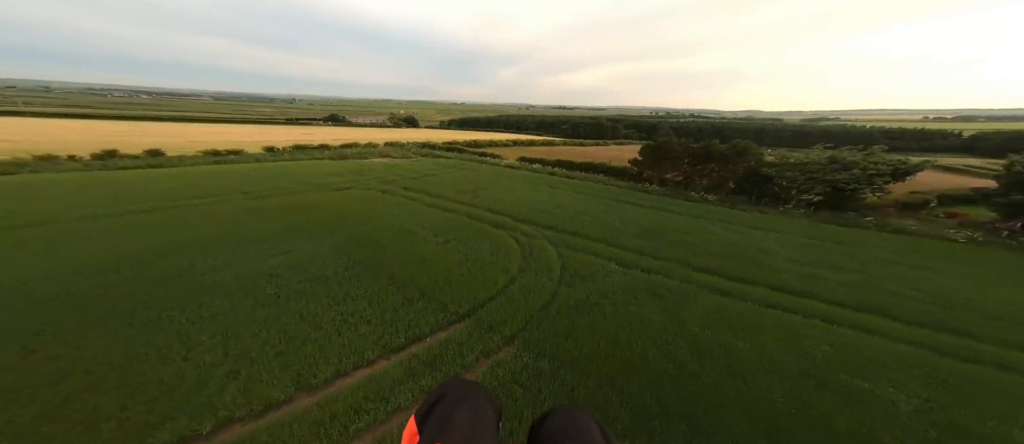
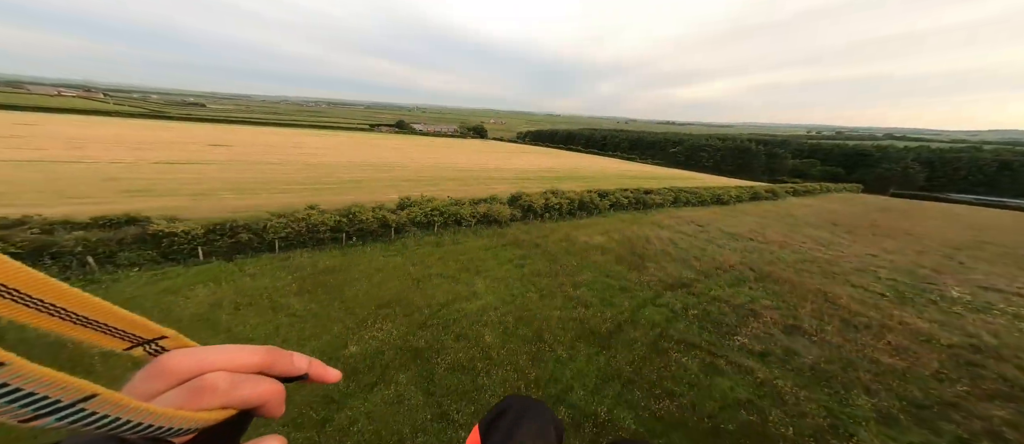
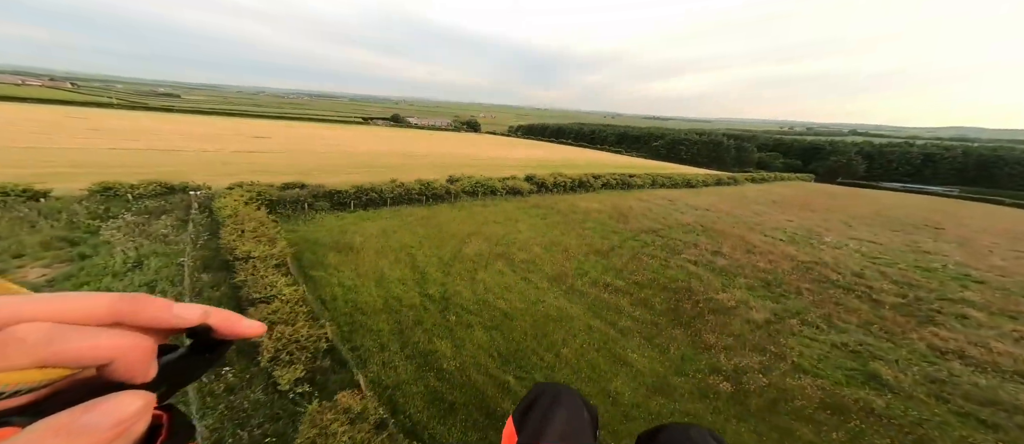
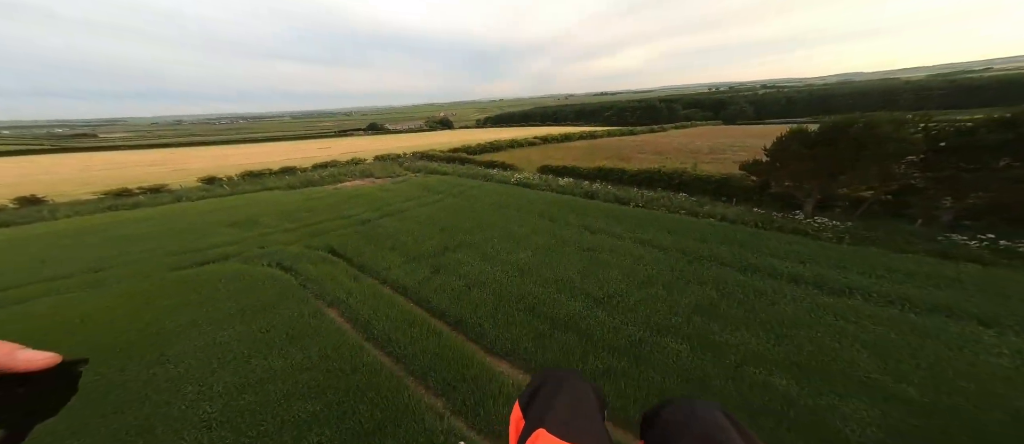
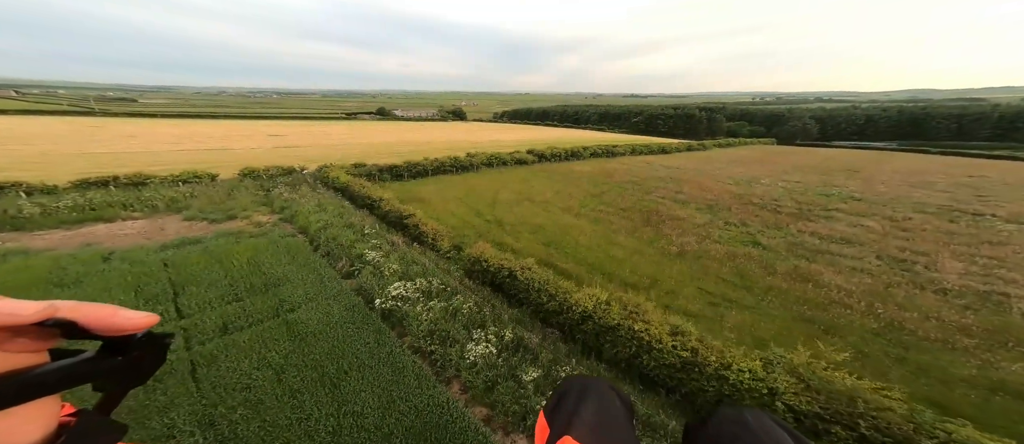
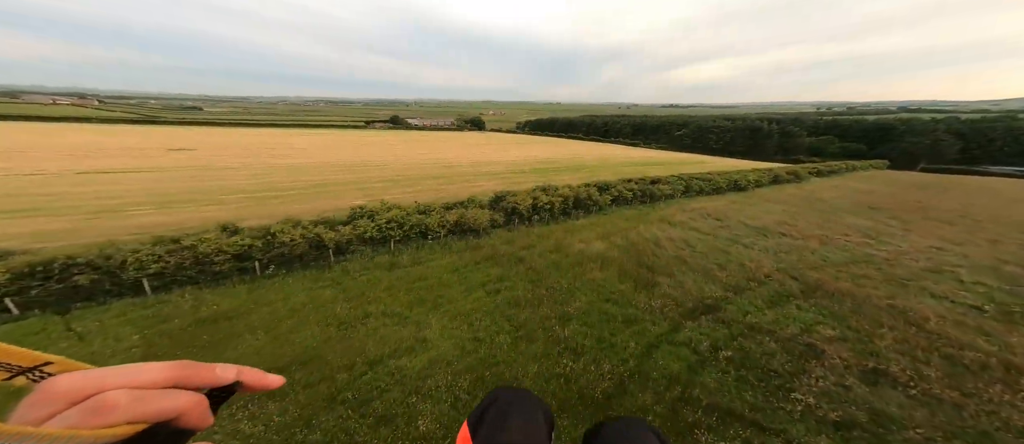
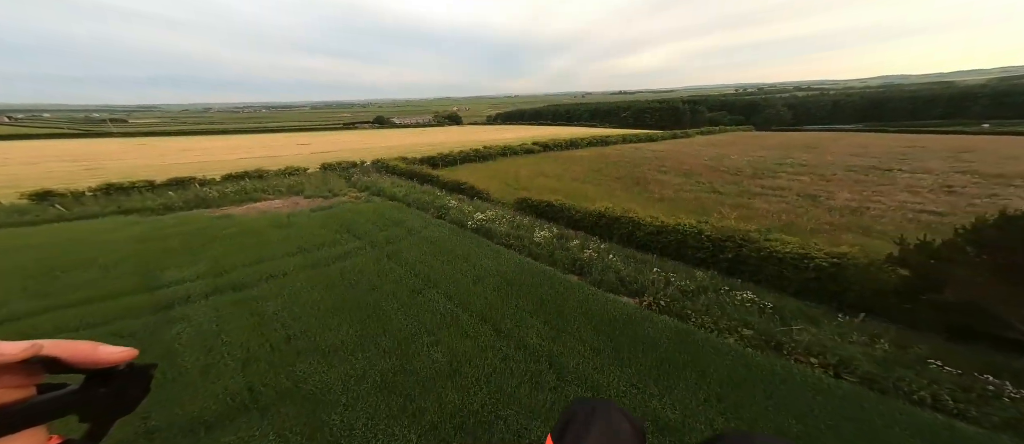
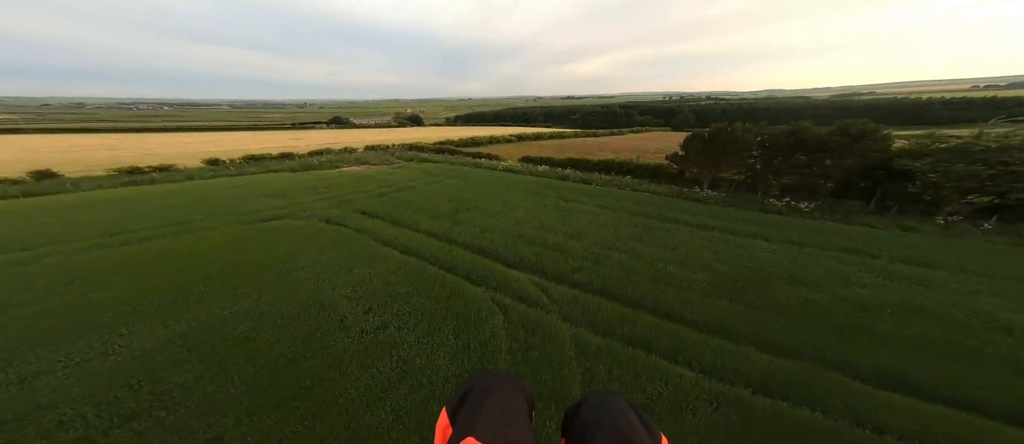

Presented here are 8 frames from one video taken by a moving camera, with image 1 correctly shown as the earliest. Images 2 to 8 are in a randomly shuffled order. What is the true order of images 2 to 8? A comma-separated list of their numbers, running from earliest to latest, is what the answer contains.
8, 4, 7, 5, 3, 2, 6
